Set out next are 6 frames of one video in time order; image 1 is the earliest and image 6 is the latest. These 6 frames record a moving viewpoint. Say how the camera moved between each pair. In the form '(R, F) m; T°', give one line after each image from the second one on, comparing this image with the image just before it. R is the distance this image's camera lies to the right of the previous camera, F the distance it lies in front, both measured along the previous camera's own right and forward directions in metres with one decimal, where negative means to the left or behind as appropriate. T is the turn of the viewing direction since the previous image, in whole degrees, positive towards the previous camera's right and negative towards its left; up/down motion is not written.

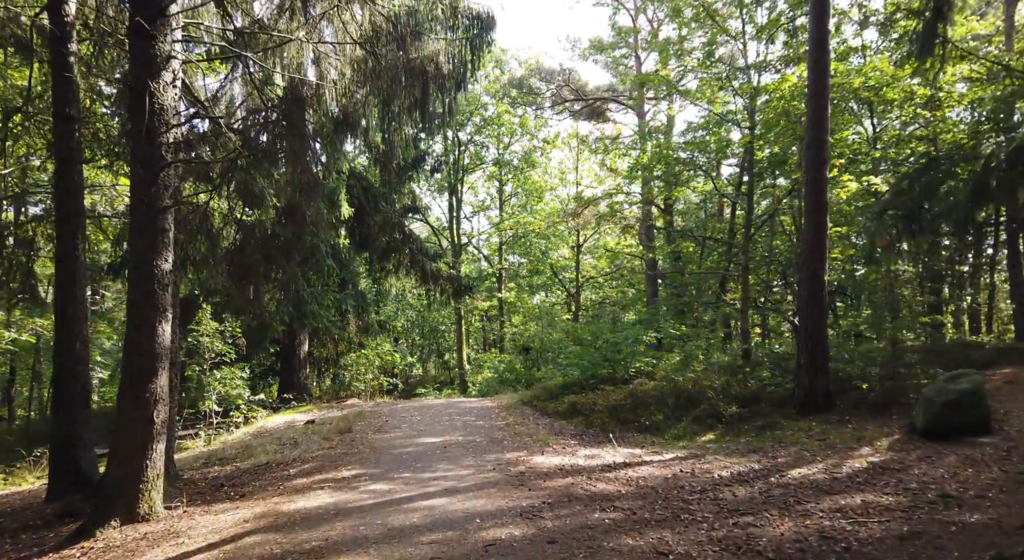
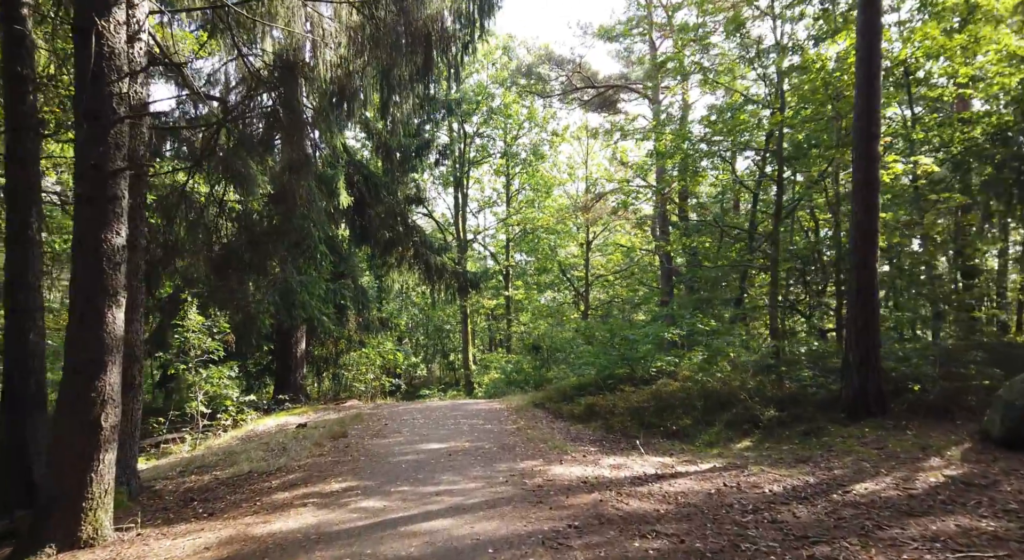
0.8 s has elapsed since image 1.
(-0.1, +1.0) m; 0°
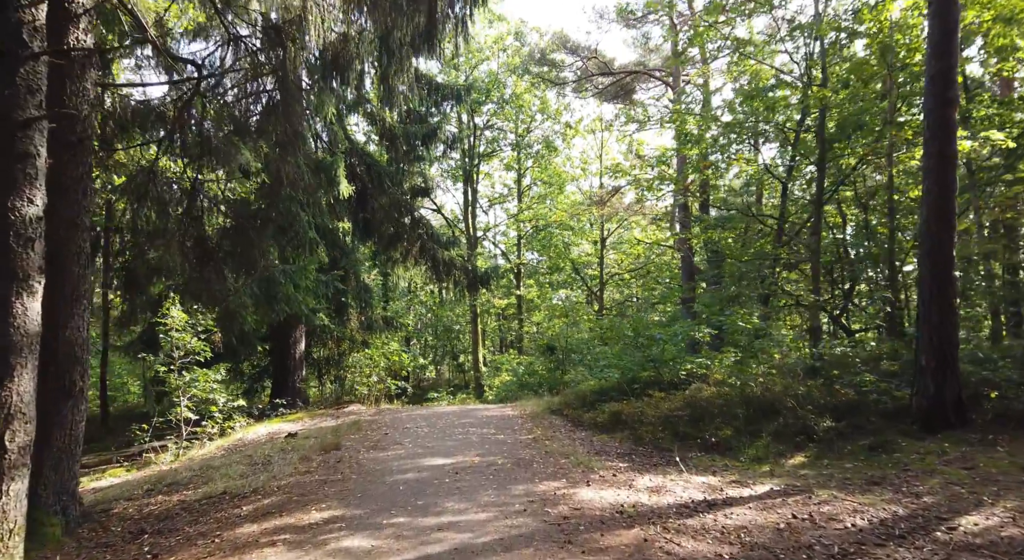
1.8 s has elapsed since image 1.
(-0.1, +1.1) m; -1°
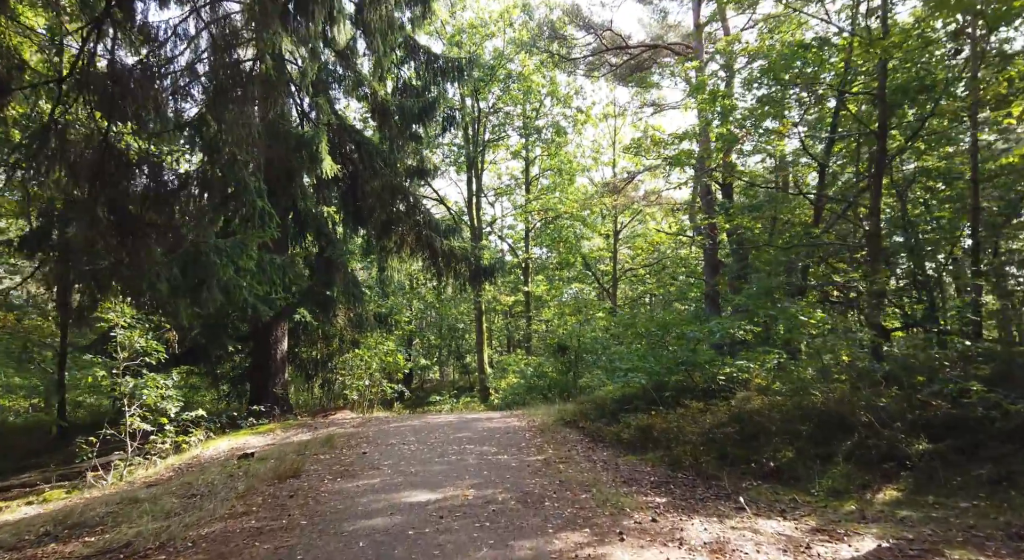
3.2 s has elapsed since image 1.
(0.0, +1.7) m; -1°
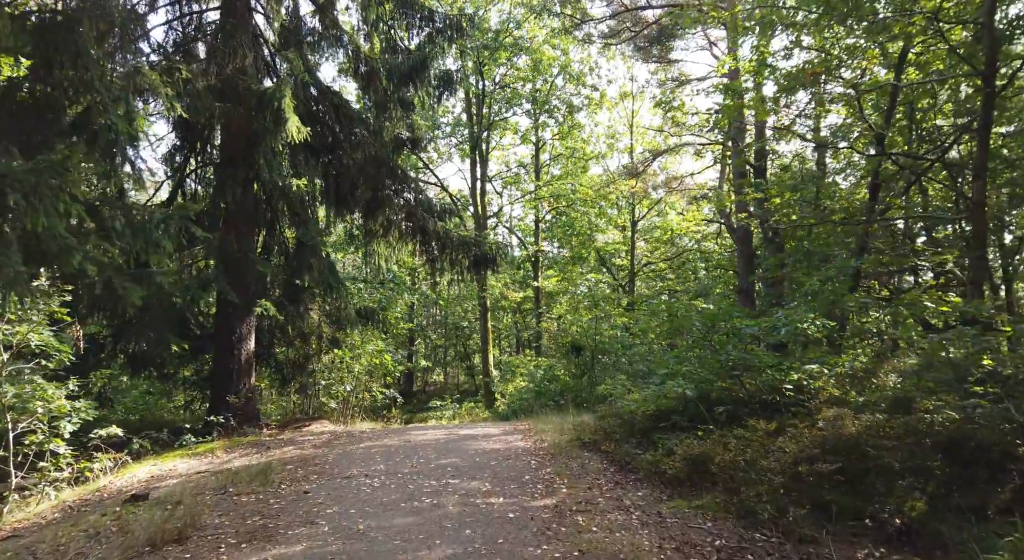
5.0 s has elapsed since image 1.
(+0.1, +2.2) m; -1°
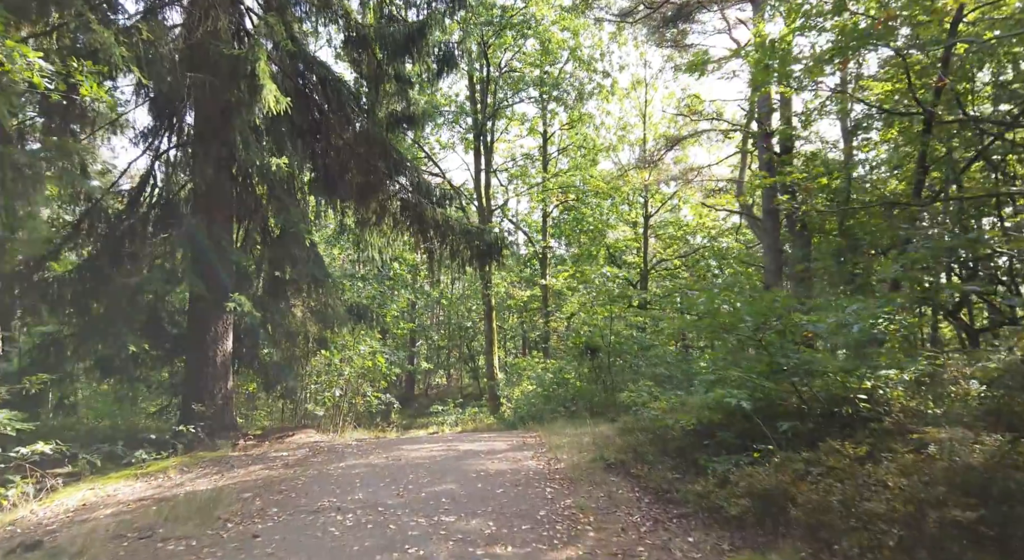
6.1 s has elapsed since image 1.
(0.0, +1.3) m; 0°
